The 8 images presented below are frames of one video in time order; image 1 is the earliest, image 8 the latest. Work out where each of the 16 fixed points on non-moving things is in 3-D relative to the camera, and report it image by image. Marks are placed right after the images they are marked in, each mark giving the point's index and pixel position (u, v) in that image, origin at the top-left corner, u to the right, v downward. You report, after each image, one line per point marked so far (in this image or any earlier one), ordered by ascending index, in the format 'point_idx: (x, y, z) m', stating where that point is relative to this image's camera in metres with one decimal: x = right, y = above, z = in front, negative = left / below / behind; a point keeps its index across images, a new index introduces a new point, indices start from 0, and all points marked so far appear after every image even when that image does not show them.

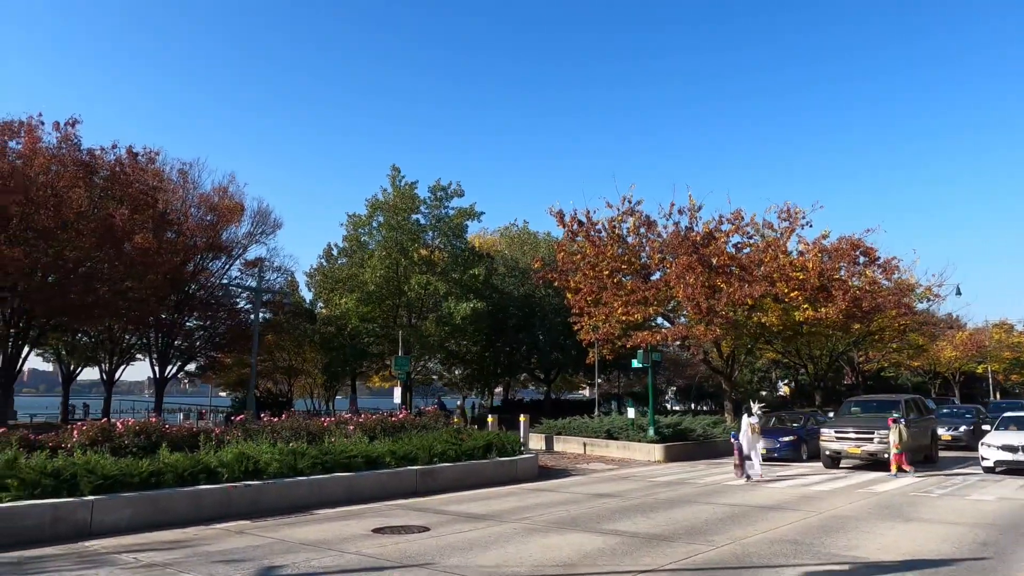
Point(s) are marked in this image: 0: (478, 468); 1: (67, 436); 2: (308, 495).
0: (-0.8, -4.3, +18.3) m
1: (-9.5, -3.1, +16.1) m
2: (-3.9, -4.0, +14.6) m
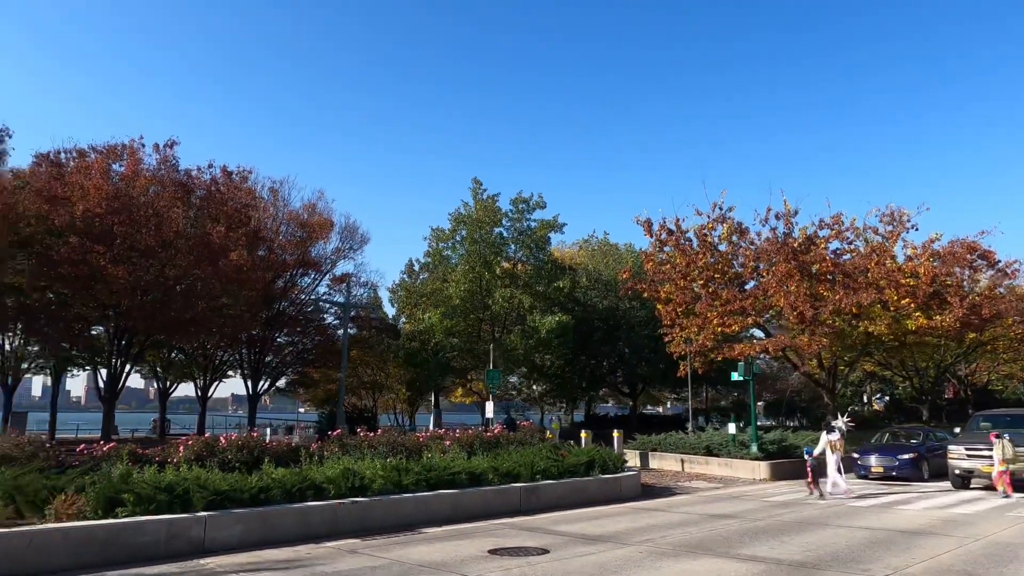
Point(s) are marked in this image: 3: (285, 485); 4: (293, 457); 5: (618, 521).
0: (+1.6, -4.6, +17.5) m
1: (-7.3, -3.4, +16.1) m
2: (-1.8, -4.2, +14.1) m
3: (-3.9, -3.4, +13.0) m
4: (-5.1, -3.9, +17.7) m
5: (+2.0, -4.5, +14.6) m
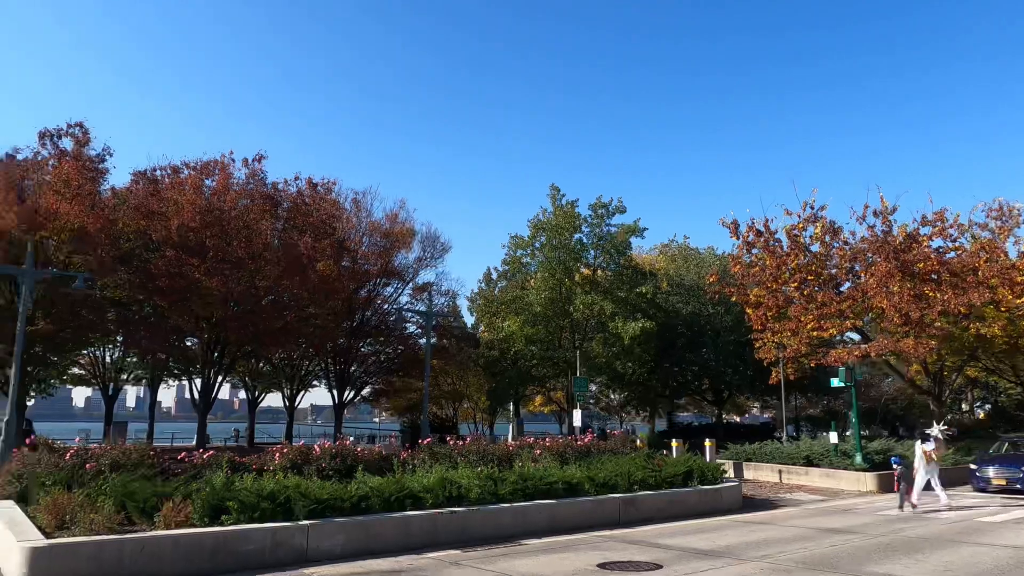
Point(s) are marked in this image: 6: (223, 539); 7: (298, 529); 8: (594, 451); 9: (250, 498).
0: (+3.8, -4.6, +16.7) m
1: (-5.3, -3.6, +16.2) m
2: (0.0, -4.2, +13.7) m
3: (-2.2, -3.5, +12.7) m
4: (-2.9, -4.1, +17.5) m
5: (+3.9, -4.5, +13.8) m
6: (-4.0, -3.4, +10.4) m
7: (-3.1, -3.5, +11.1) m
8: (+2.2, -4.3, +19.9) m
9: (-3.9, -3.1, +11.3) m
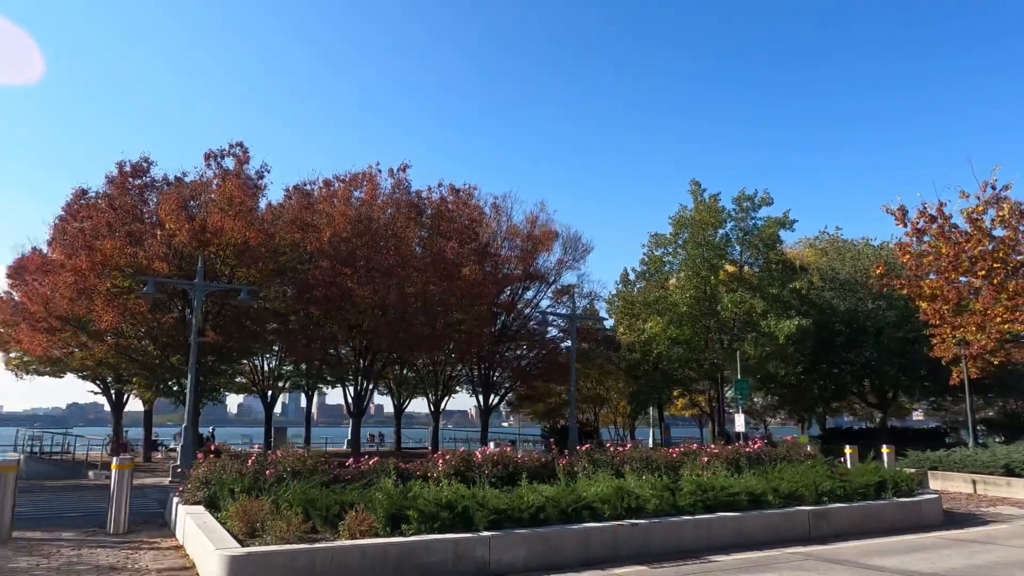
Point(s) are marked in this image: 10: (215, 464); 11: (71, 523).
0: (+7.3, -4.4, +15.1) m
1: (-1.7, -3.7, +16.1) m
2: (+3.1, -4.2, +12.7) m
3: (+0.8, -3.5, +12.1) m
4: (+0.8, -4.1, +17.0) m
5: (+7.0, -4.3, +12.2) m
6: (-1.4, -3.5, +10.1) m
7: (-0.5, -3.5, +10.6) m
8: (+6.2, -4.2, +18.5) m
9: (-1.2, -3.2, +11.0) m
10: (-5.3, -3.2, +13.5) m
11: (-8.3, -4.4, +14.2) m
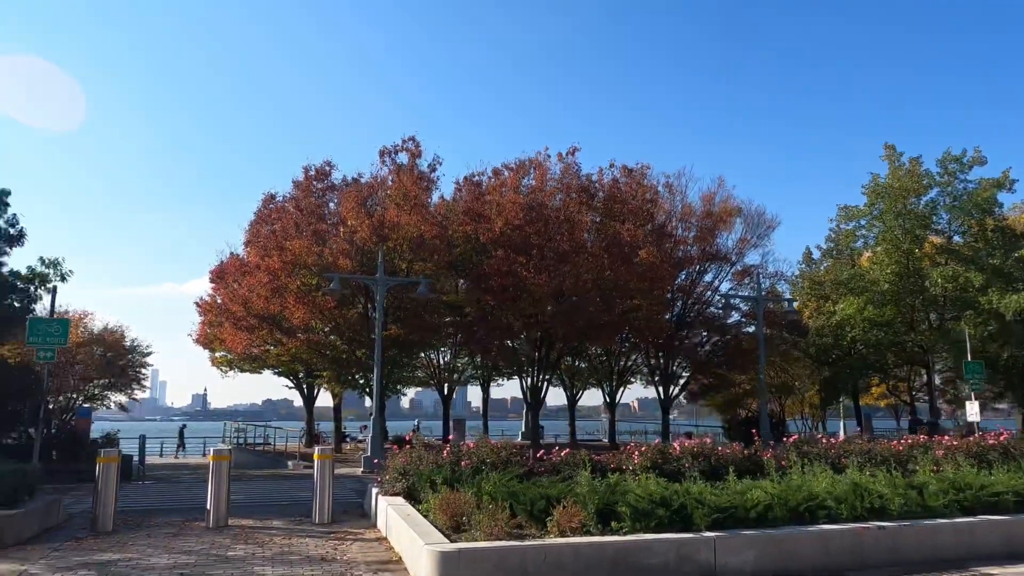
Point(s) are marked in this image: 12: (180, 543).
0: (+10.9, -3.7, +12.2) m
1: (+2.3, -3.3, +15.0) m
2: (+6.3, -3.6, +10.7) m
3: (+3.9, -3.0, +10.7) m
4: (+4.9, -3.6, +15.4) m
5: (+10.0, -3.6, +9.5) m
6: (+1.4, -3.2, +9.2) m
7: (+2.4, -3.2, +9.5) m
8: (+10.5, -3.4, +15.8) m
9: (+1.7, -2.8, +9.9) m
10: (-1.8, -3.0, +13.3) m
11: (-4.5, -4.3, +14.6) m
12: (-4.9, -3.8, +11.3) m
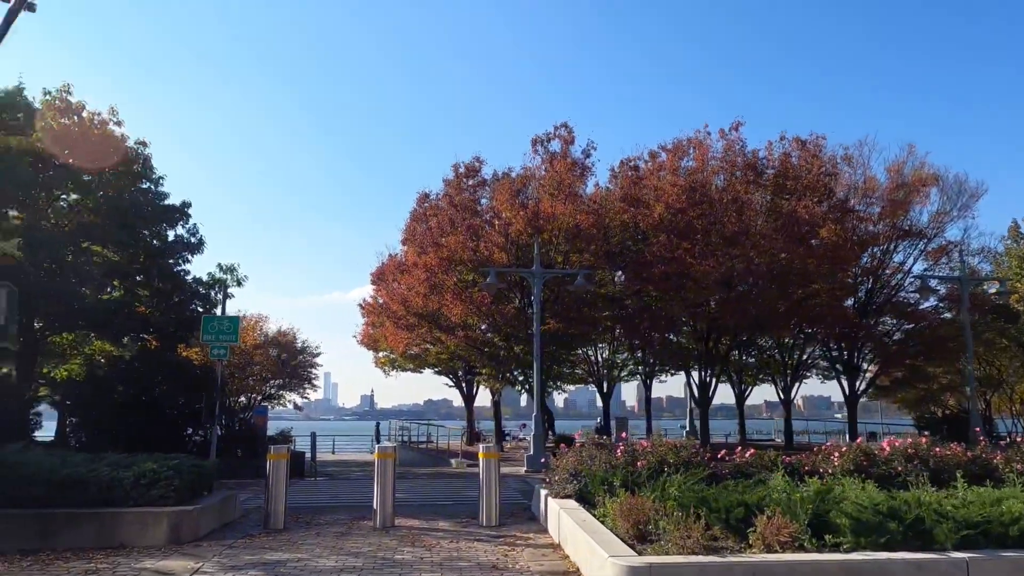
0: (+13.4, -3.0, +8.7) m
1: (+5.4, -2.9, +13.1) m
2: (+8.5, -3.1, +8.1) m
3: (+6.1, -2.6, +8.5) m
4: (+8.1, -3.1, +13.0) m
5: (+11.9, -3.0, +6.2) m
6: (+3.4, -2.8, +7.5) m
7: (+4.5, -2.8, +7.7) m
8: (+13.7, -2.7, +12.2) m
9: (+3.9, -2.5, +8.2) m
10: (+1.1, -2.7, +12.2) m
11: (-1.3, -4.1, +14.0) m
12: (-2.4, -3.7, +10.9) m
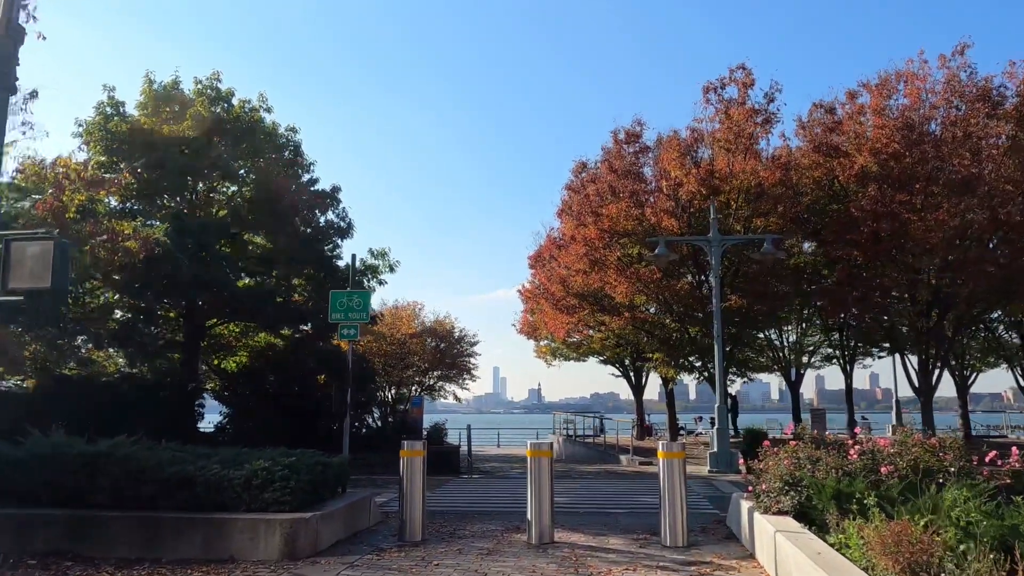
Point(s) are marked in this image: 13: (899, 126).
0: (+14.7, -2.0, +3.1) m
1: (+7.9, -2.1, +9.1) m
2: (+9.8, -2.3, +3.5) m
3: (+7.6, -1.8, +4.4) m
4: (+10.5, -2.2, +8.4) m
5: (+12.7, -2.0, +0.9) m
6: (+4.7, -2.1, +4.1) m
7: (+5.7, -2.1, +3.9) m
8: (+15.7, -1.6, +6.5) m
9: (+5.3, -1.8, +4.6) m
10: (+3.4, -2.0, +9.1) m
11: (+1.5, -3.5, +11.4) m
12: (-0.2, -3.2, +8.5) m
13: (+9.8, +4.1, +19.3) m
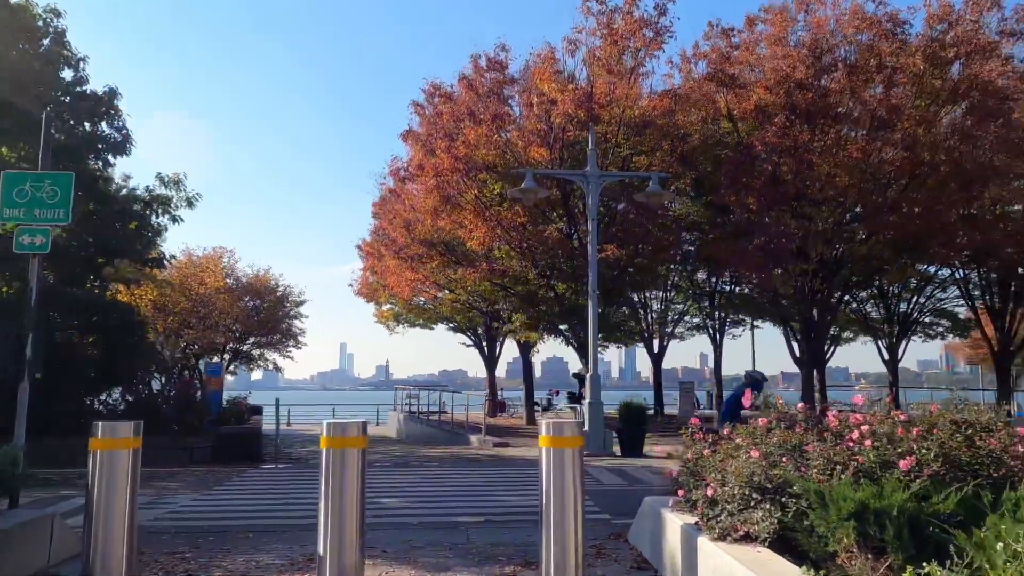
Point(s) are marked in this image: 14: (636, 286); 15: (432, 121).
0: (+14.1, -1.6, +1.8) m
1: (+6.2, -1.4, +6.4) m
2: (+9.2, -1.7, +1.3) m
3: (+6.8, -1.2, +1.8) m
4: (+8.9, -1.6, +6.2) m
5: (+12.6, -1.7, -0.7) m
6: (+4.1, -1.4, +0.9) m
7: (+5.1, -1.4, +0.9) m
8: (+14.5, -1.2, +5.3) m
9: (+4.6, -1.1, +1.5) m
10: (+1.9, -1.2, +5.6) m
11: (-0.5, -2.5, +7.5) m
12: (-1.6, -2.2, +4.3) m
13: (+6.4, +5.1, +16.6) m
14: (+3.1, 0.0, +19.5) m
15: (-2.0, +4.2, +19.0) m
